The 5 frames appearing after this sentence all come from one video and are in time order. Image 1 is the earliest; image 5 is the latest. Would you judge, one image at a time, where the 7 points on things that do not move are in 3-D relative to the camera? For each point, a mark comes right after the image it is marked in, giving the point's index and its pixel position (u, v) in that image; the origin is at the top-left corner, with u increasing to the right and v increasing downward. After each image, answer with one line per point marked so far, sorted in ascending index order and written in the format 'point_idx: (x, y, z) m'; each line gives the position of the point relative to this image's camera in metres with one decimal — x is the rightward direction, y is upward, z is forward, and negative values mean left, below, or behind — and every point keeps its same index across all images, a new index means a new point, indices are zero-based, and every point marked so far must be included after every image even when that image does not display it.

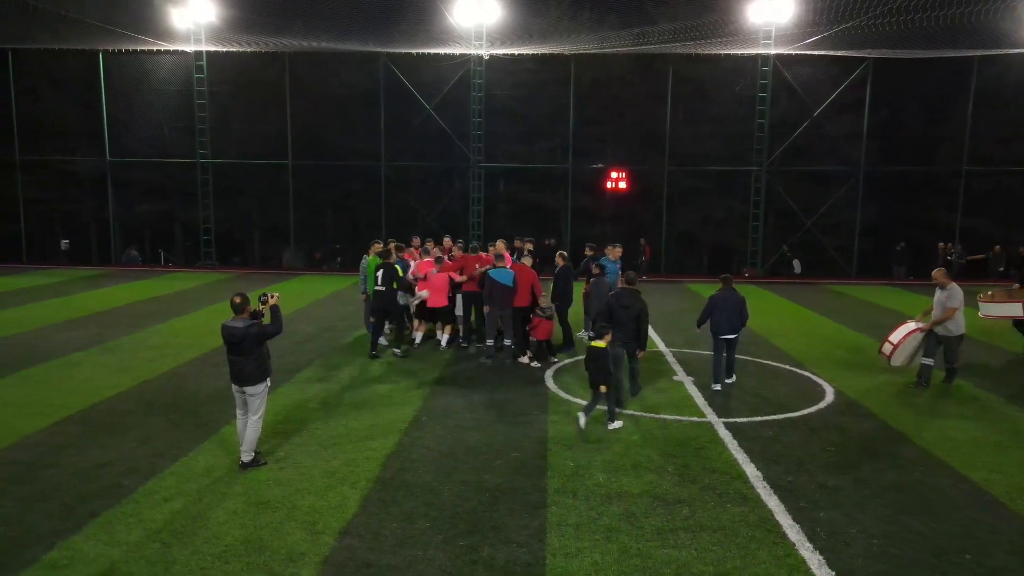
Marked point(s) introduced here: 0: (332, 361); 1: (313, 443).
0: (-2.8, -1.1, +11.4) m
1: (-2.1, -1.6, +7.7) m
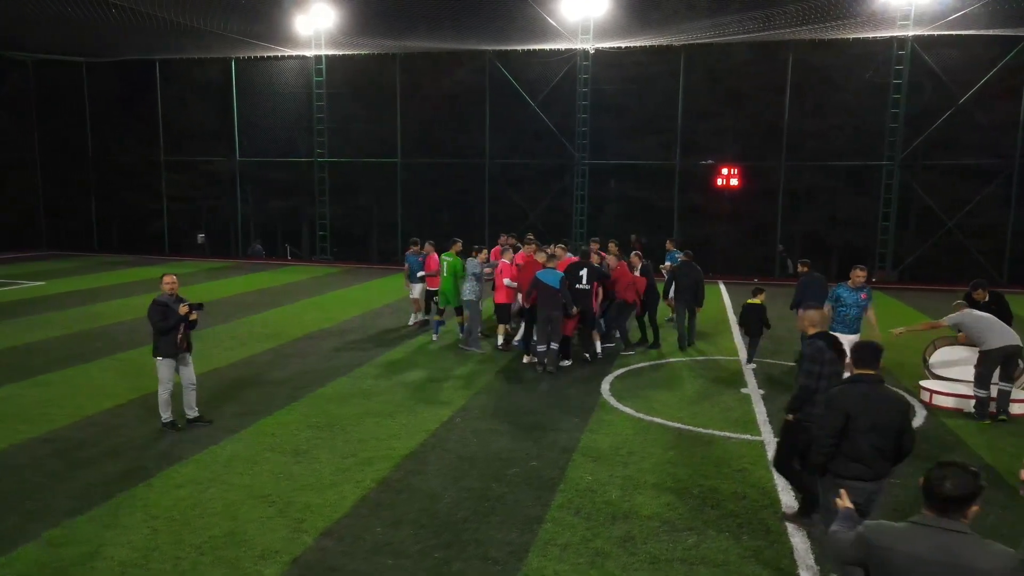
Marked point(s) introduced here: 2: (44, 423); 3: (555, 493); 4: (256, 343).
0: (-1.8, -1.0, +11.5) m
1: (-1.8, -1.6, +7.7) m
2: (-5.2, -1.5, +8.2) m
3: (+0.4, -1.8, +6.4) m
4: (-4.3, -0.9, +12.6) m
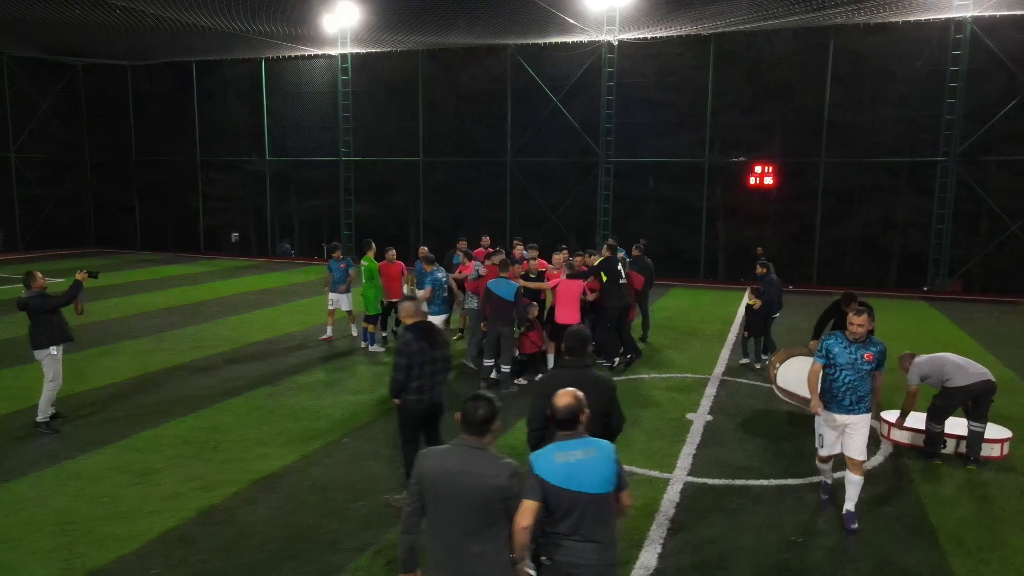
0: (-2.6, -1.1, +10.9) m
1: (-3.0, -1.6, +7.2) m
2: (-6.3, -1.5, +8.0) m
3: (-1.0, -1.9, +5.6) m
4: (-5.0, -0.9, +12.3) m
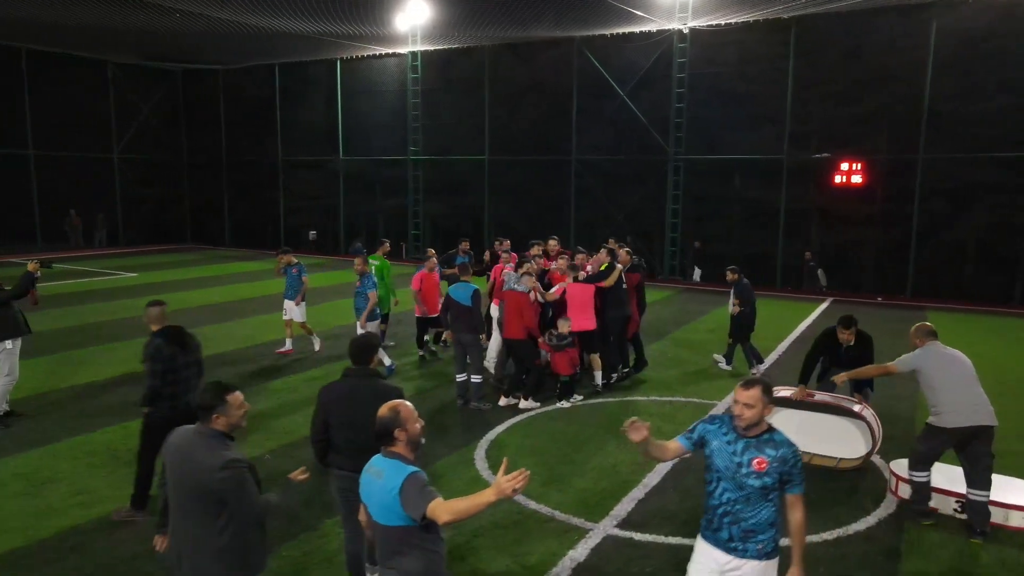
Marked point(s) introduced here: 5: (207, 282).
0: (-2.7, -1.1, +10.4) m
1: (-3.7, -1.7, +6.8) m
2: (-6.8, -1.5, +8.2) m
3: (-1.9, -1.9, +5.0) m
4: (-4.8, -0.9, +12.2) m
5: (-7.9, +0.2, +19.2) m
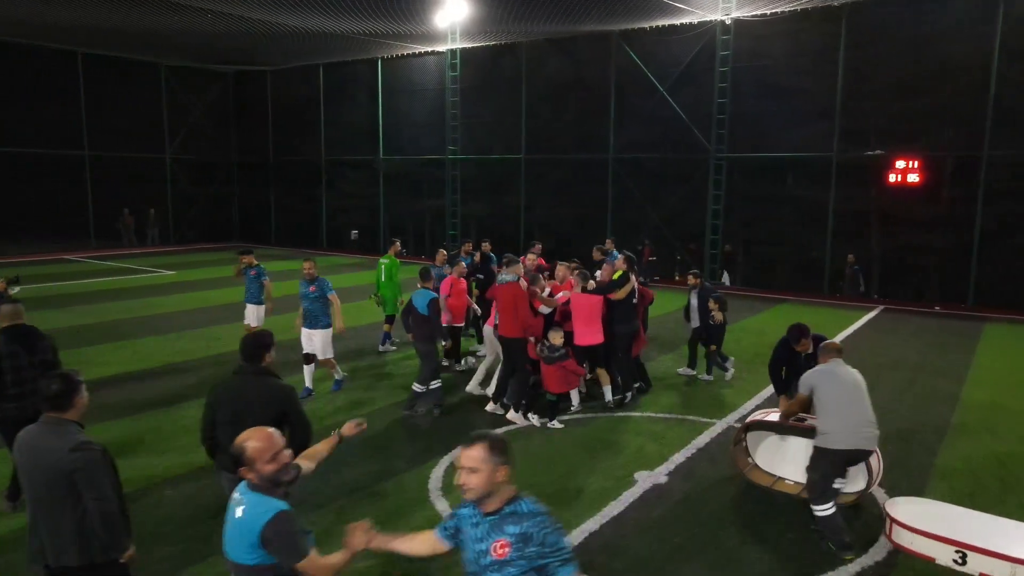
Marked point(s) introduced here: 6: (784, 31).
0: (-2.7, -1.2, +10.1) m
1: (-4.1, -1.7, +6.6) m
2: (-7.0, -1.4, +8.2) m
3: (-2.5, -2.0, +4.6) m
4: (-4.7, -0.9, +12.1) m
5: (-7.1, +0.2, +19.3) m
6: (+7.3, +6.7, +19.4) m
